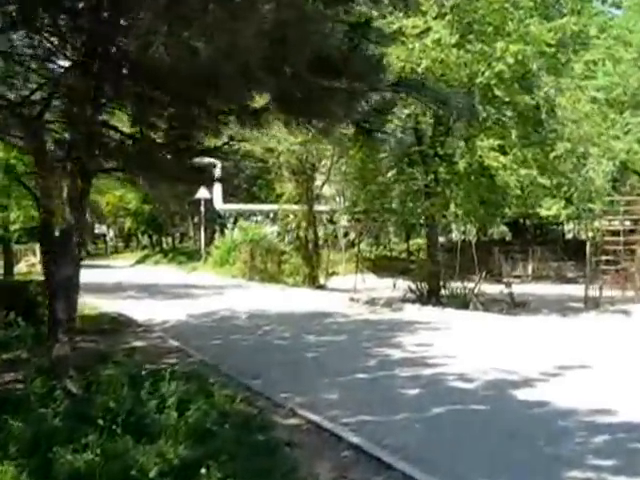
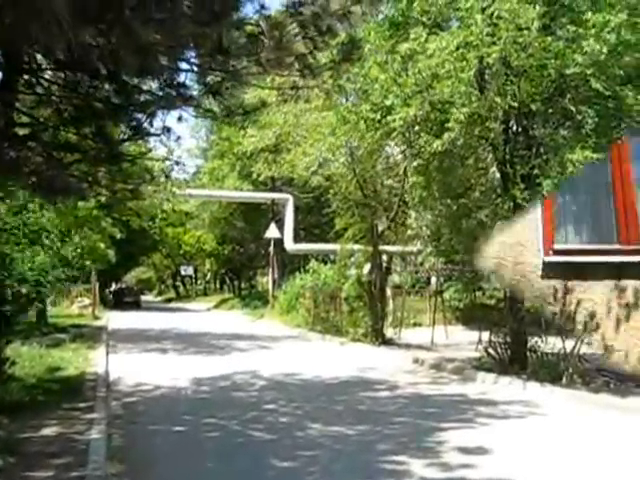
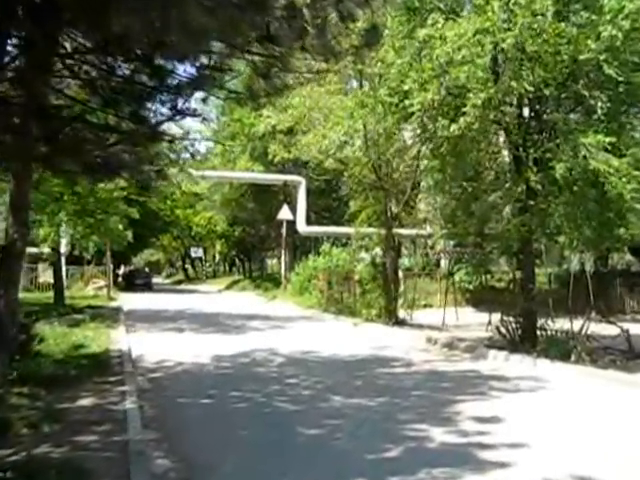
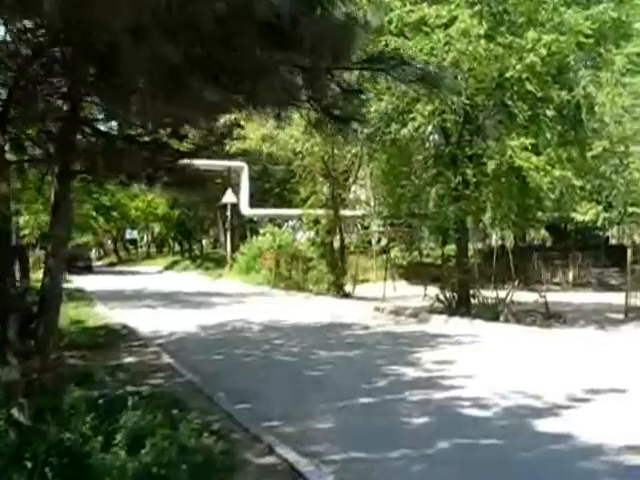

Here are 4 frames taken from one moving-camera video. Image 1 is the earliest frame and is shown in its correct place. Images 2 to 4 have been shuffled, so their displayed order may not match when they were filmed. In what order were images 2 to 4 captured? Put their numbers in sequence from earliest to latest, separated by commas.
4, 3, 2
